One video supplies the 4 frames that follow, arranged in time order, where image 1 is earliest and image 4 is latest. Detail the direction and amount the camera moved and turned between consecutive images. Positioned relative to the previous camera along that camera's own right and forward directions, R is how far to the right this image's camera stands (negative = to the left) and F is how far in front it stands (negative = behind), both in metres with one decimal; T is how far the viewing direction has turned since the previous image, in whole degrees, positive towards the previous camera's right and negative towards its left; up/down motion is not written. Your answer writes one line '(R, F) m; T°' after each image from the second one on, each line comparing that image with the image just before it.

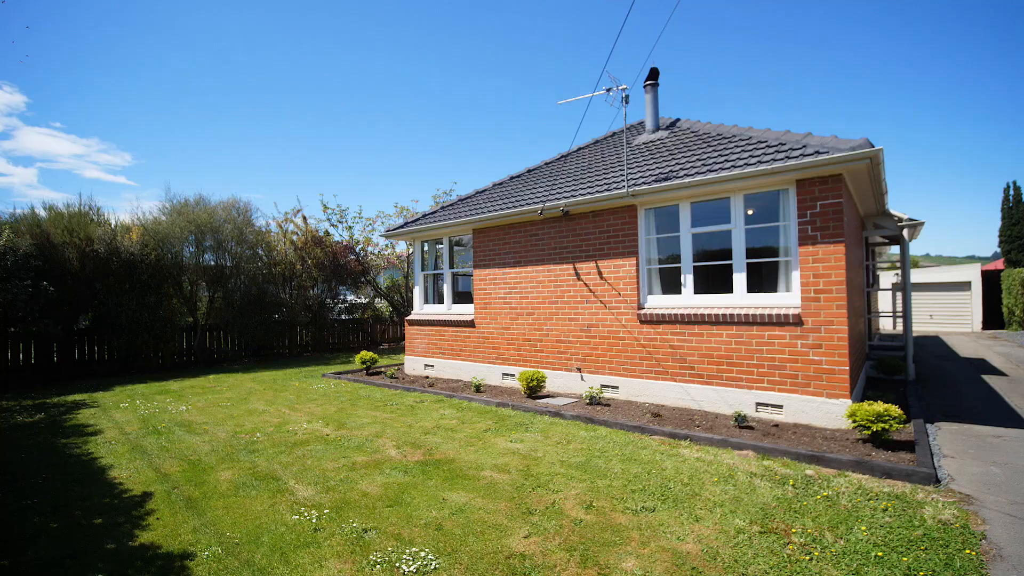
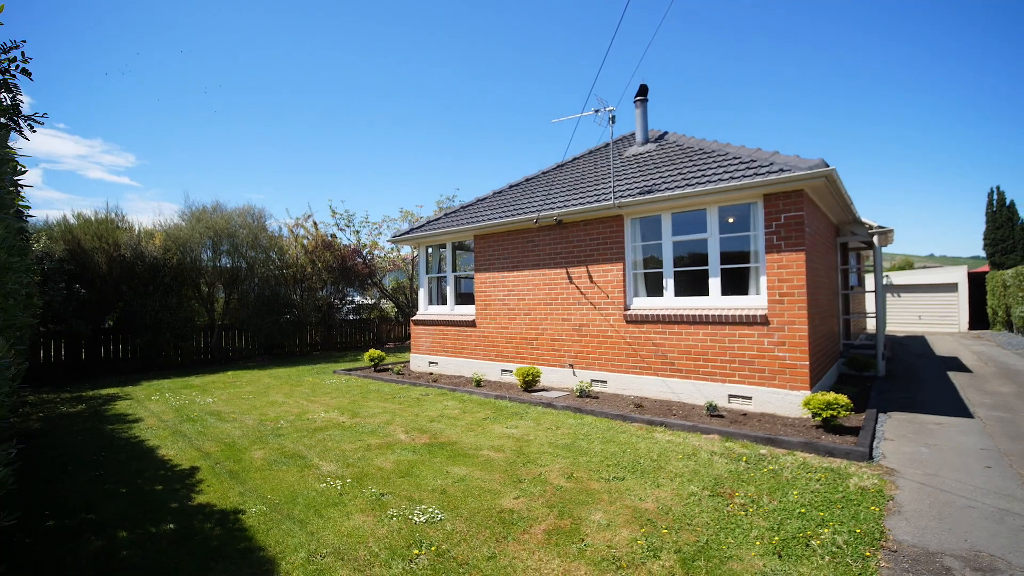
(+0.1, -0.7) m; 0°
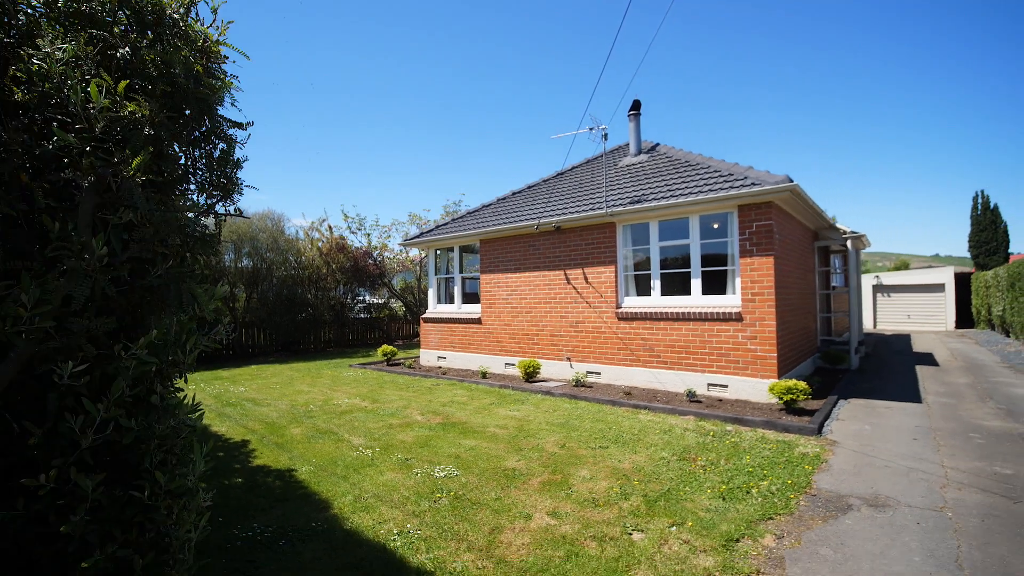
(0.0, -0.9) m; 0°
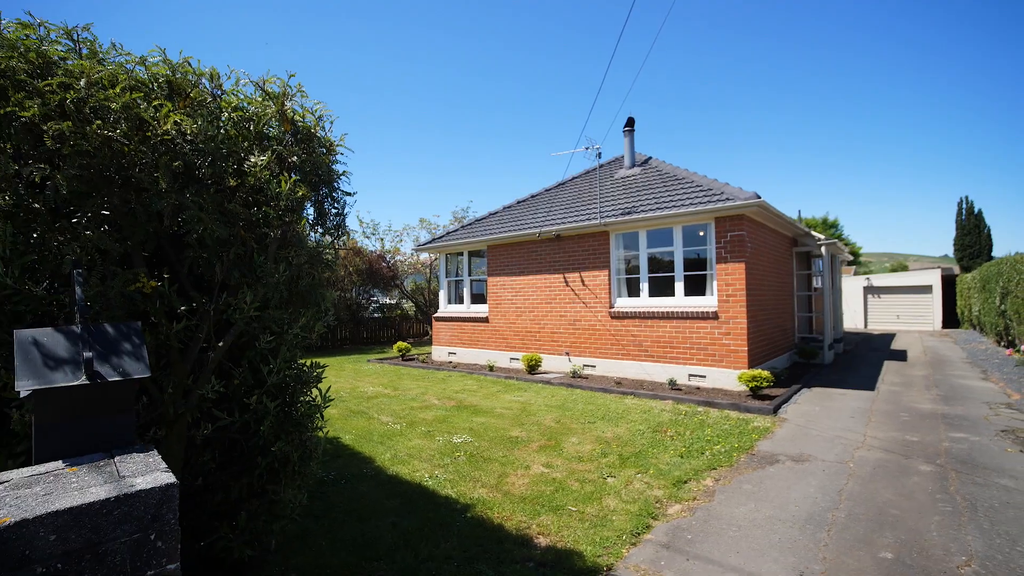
(0.0, -1.1) m; -1°
